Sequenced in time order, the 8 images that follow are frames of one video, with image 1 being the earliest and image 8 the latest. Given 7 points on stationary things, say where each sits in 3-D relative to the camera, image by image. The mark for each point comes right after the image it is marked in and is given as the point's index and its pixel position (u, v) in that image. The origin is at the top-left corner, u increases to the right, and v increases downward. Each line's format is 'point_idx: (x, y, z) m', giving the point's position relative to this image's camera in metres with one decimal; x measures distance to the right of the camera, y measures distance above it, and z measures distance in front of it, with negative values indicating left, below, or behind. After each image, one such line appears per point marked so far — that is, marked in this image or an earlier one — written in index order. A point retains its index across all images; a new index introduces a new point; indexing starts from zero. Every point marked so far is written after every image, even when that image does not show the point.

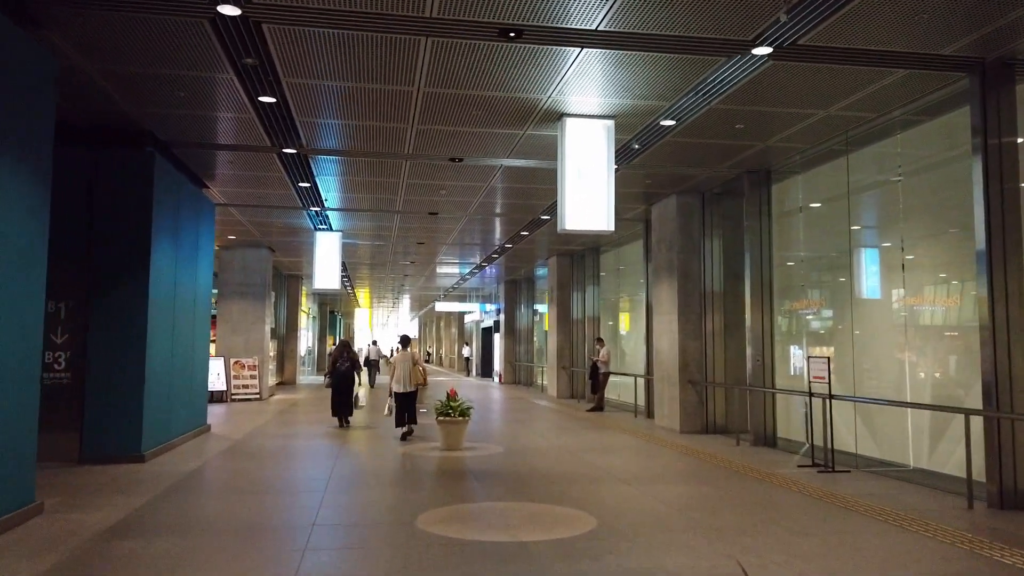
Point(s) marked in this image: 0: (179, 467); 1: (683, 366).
0: (-4.0, -2.2, +8.8) m
1: (+2.7, -1.2, +11.4) m
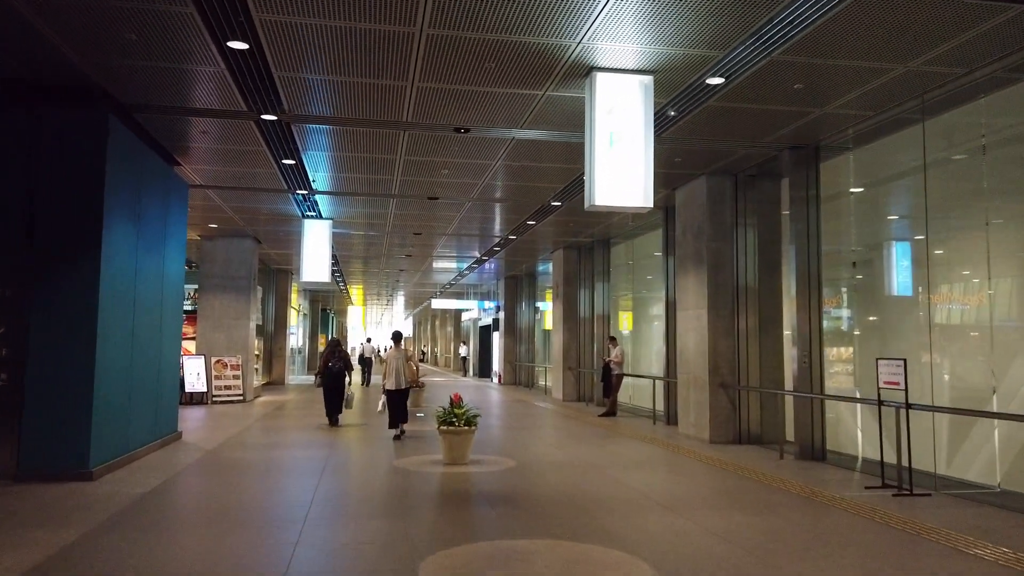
0: (-3.9, -2.0, +7.5) m
1: (+2.8, -1.1, +10.2) m
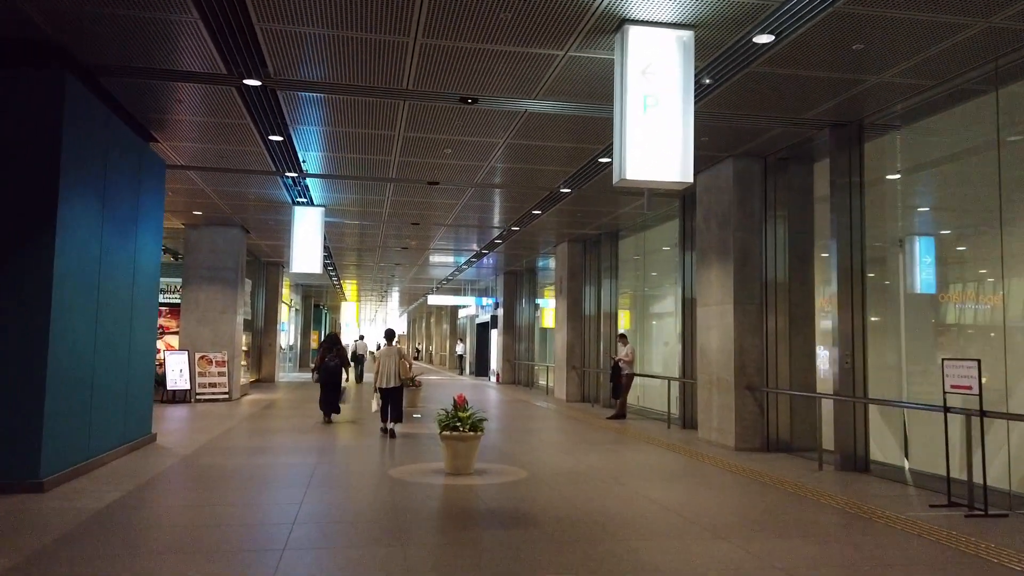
0: (-3.7, -1.9, +6.6) m
1: (+2.9, -1.0, +9.3) m
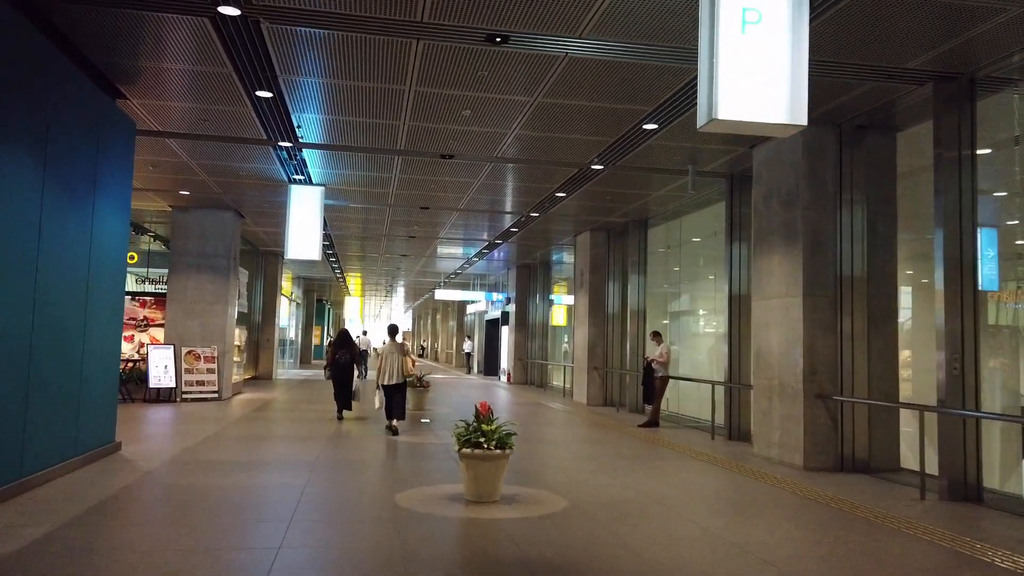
0: (-3.5, -1.7, +5.2) m
1: (+3.2, -0.9, +7.9) m
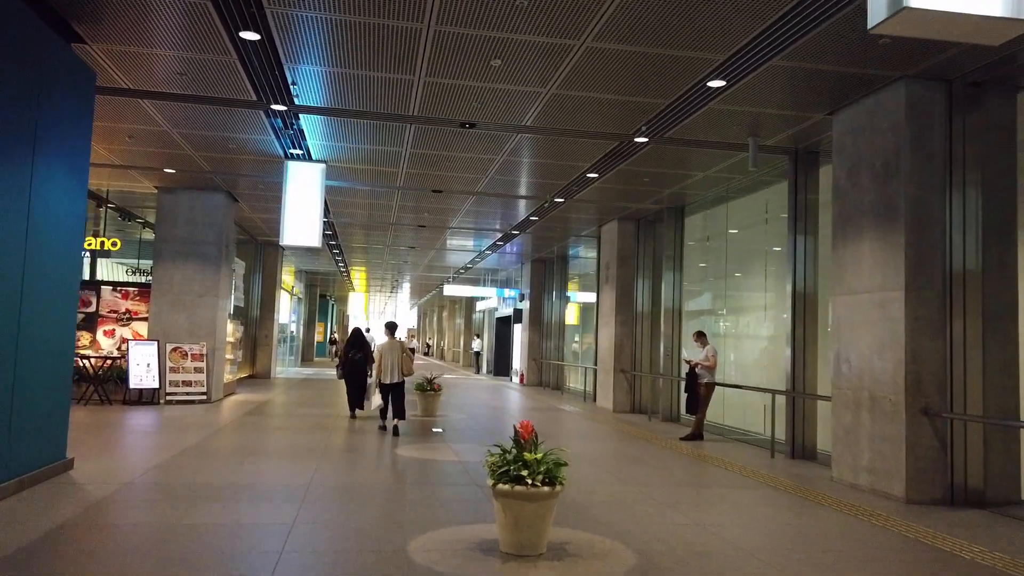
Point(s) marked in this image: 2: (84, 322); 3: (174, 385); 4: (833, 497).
0: (-3.2, -1.6, +3.8) m
1: (+3.5, -0.9, +6.4) m
2: (-7.8, -0.6, +13.2) m
3: (-5.9, -1.7, +12.8) m
4: (+3.0, -2.0, +6.9) m
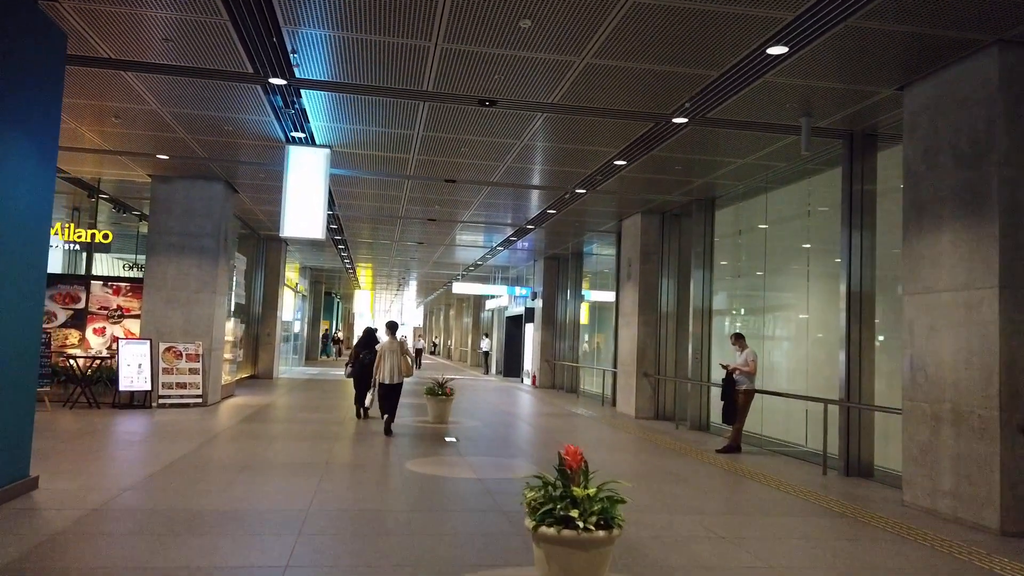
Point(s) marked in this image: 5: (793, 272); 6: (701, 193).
0: (-2.9, -1.5, +3.0) m
1: (+3.8, -0.8, +5.5) m
2: (-7.5, -0.5, +12.4) m
3: (-5.6, -1.6, +11.9) m
4: (+3.2, -1.9, +6.0) m
5: (+4.0, +0.3, +10.4) m
6: (+3.1, +1.6, +11.9) m
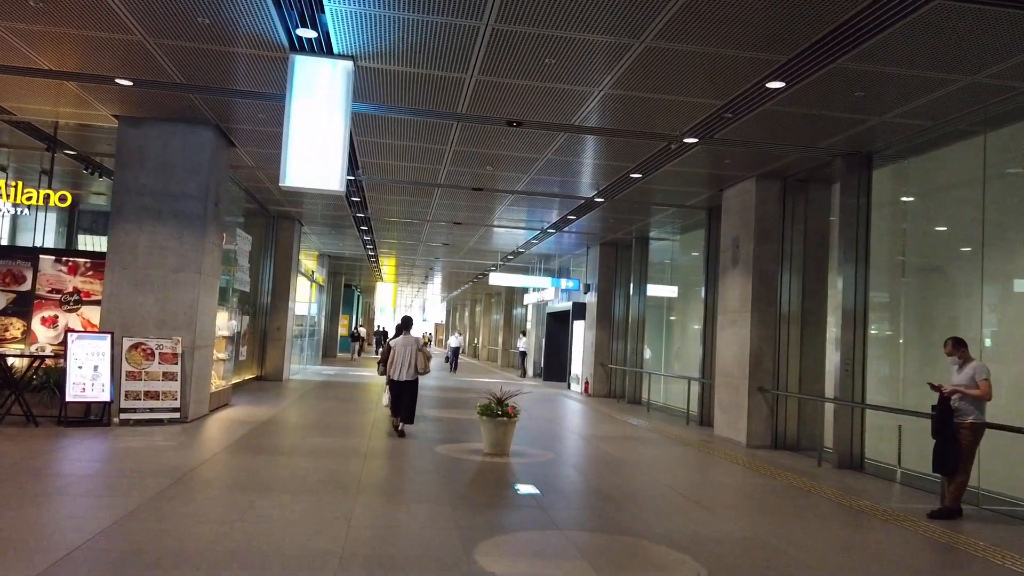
0: (-2.2, -1.3, -0.1) m
1: (+4.6, -0.7, +2.3) m
2: (-6.5, -0.2, +9.5) m
3: (-4.6, -1.3, +9.0) m
4: (+4.1, -1.8, +2.8) m
5: (+5.0, +0.4, +7.2) m
6: (+4.1, +1.7, +8.8) m
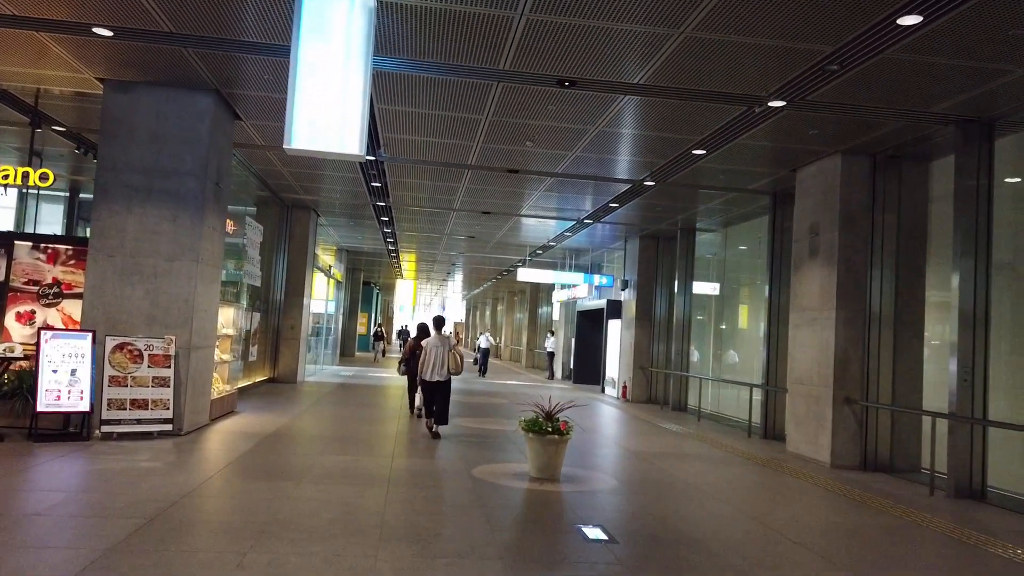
0: (-1.9, -1.2, -1.4) m
1: (+4.9, -0.7, +0.9) m
2: (-5.9, -0.1, +8.3) m
3: (-4.1, -1.3, +7.7) m
4: (+4.4, -1.7, +1.3) m
5: (+5.4, +0.5, +5.7) m
6: (+4.6, +1.8, +7.3) m
